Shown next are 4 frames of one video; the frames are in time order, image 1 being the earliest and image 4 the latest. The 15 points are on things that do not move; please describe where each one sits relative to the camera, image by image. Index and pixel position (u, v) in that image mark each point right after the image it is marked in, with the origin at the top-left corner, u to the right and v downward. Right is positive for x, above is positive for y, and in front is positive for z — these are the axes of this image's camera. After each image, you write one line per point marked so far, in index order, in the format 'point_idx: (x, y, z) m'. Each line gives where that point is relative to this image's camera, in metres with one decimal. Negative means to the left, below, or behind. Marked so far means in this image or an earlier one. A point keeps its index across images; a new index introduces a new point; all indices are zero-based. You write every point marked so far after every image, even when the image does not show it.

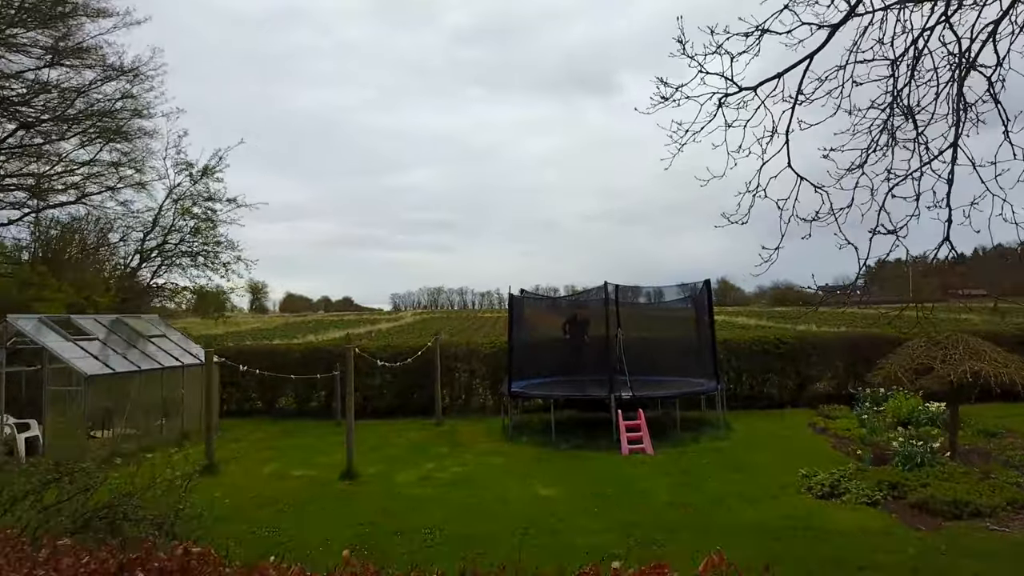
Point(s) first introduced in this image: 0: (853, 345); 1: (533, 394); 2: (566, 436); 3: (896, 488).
0: (+5.8, -1.0, +10.9) m
1: (+0.3, -1.5, +9.1) m
2: (+0.8, -2.0, +8.9) m
3: (+3.5, -1.8, +5.8) m
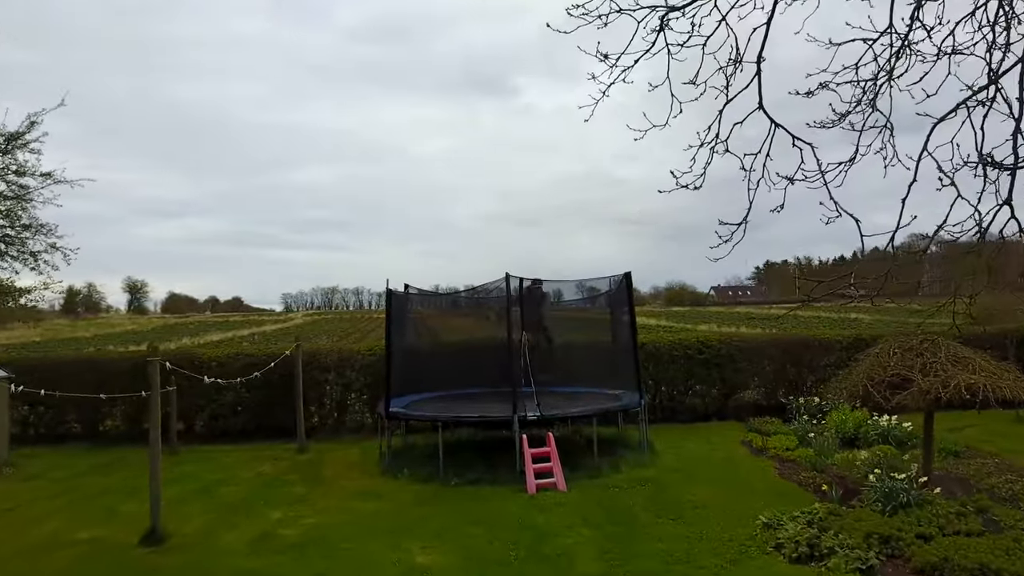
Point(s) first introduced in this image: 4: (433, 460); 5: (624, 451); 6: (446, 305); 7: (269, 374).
0: (+4.1, -0.9, +9.7) m
1: (-1.1, -1.4, +7.2) m
2: (-0.6, -1.9, +7.0) m
3: (+2.6, -1.7, +4.4) m
4: (-0.9, -2.0, +7.3) m
5: (+1.3, -1.9, +7.4) m
6: (-0.8, -0.2, +7.9) m
7: (-3.4, -1.2, +9.0) m
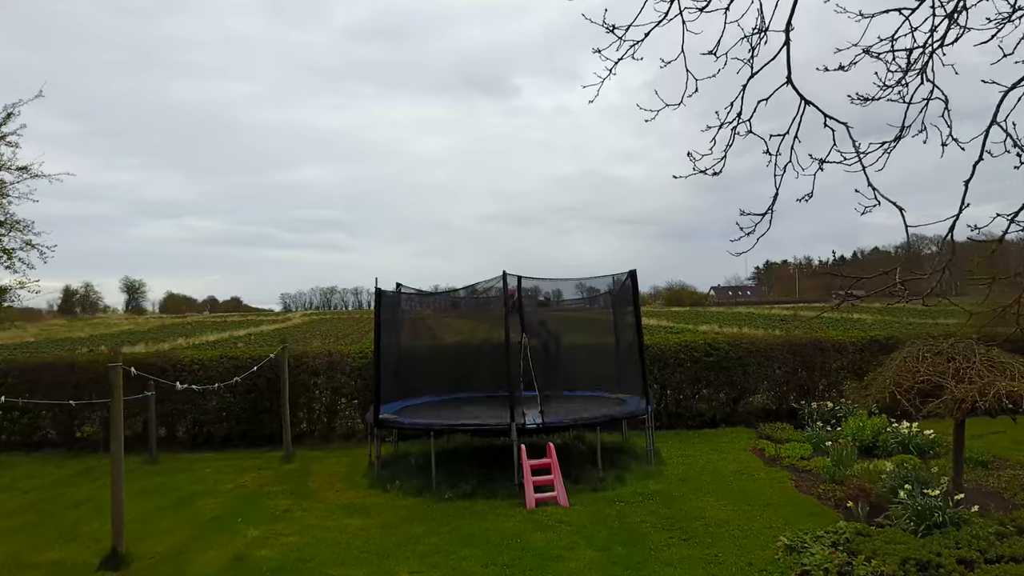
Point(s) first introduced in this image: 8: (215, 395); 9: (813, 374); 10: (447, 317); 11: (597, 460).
0: (+4.1, -0.9, +9.3) m
1: (-1.1, -1.4, +6.7) m
2: (-0.6, -1.9, +6.6) m
3: (+2.5, -1.7, +4.0) m
4: (-0.9, -1.9, +6.8) m
5: (+1.3, -1.9, +6.9) m
6: (-0.8, -0.2, +7.4) m
7: (-3.4, -1.2, +8.6) m
8: (-4.0, -1.4, +8.6) m
9: (+4.3, -1.2, +9.3) m
10: (-0.7, -0.3, +7.4) m
11: (+0.9, -1.8, +6.8) m
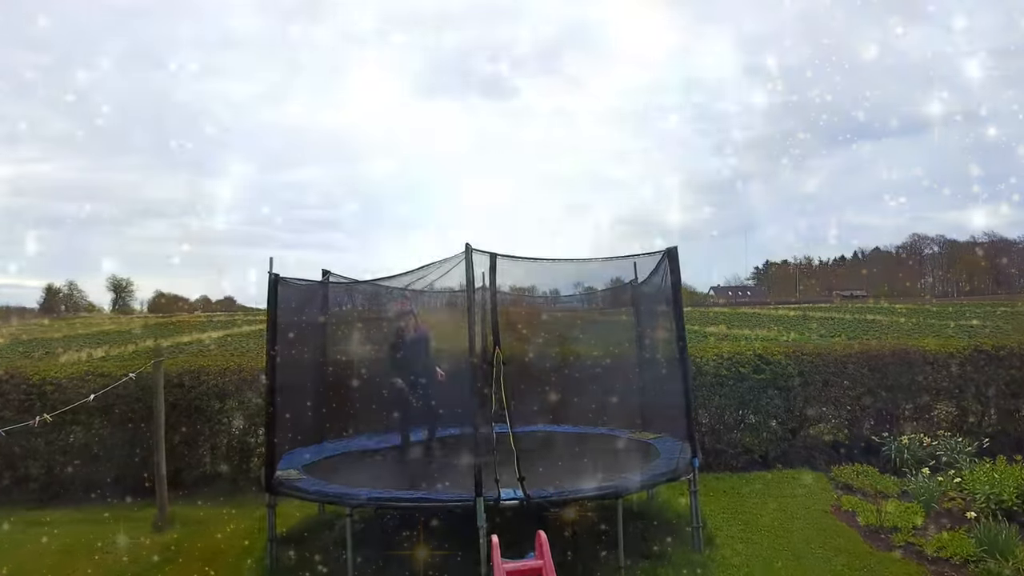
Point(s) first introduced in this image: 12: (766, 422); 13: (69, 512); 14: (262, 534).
0: (+3.9, -0.8, +6.9) m
1: (-1.3, -1.3, +4.3) m
2: (-0.8, -1.8, +4.2) m
3: (+2.4, -1.6, +1.6) m
4: (-1.1, -1.8, +4.4) m
5: (+1.1, -1.8, +4.5) m
6: (-1.0, -0.1, +5.0) m
7: (-3.6, -1.1, +6.2) m
8: (-4.2, -1.3, +6.2) m
9: (+4.1, -1.2, +6.9) m
10: (-0.9, -0.2, +5.0) m
11: (+0.7, -1.7, +4.4) m
12: (+2.7, -1.4, +6.8) m
13: (-4.0, -2.0, +5.8) m
14: (-2.0, -2.0, +5.2) m
